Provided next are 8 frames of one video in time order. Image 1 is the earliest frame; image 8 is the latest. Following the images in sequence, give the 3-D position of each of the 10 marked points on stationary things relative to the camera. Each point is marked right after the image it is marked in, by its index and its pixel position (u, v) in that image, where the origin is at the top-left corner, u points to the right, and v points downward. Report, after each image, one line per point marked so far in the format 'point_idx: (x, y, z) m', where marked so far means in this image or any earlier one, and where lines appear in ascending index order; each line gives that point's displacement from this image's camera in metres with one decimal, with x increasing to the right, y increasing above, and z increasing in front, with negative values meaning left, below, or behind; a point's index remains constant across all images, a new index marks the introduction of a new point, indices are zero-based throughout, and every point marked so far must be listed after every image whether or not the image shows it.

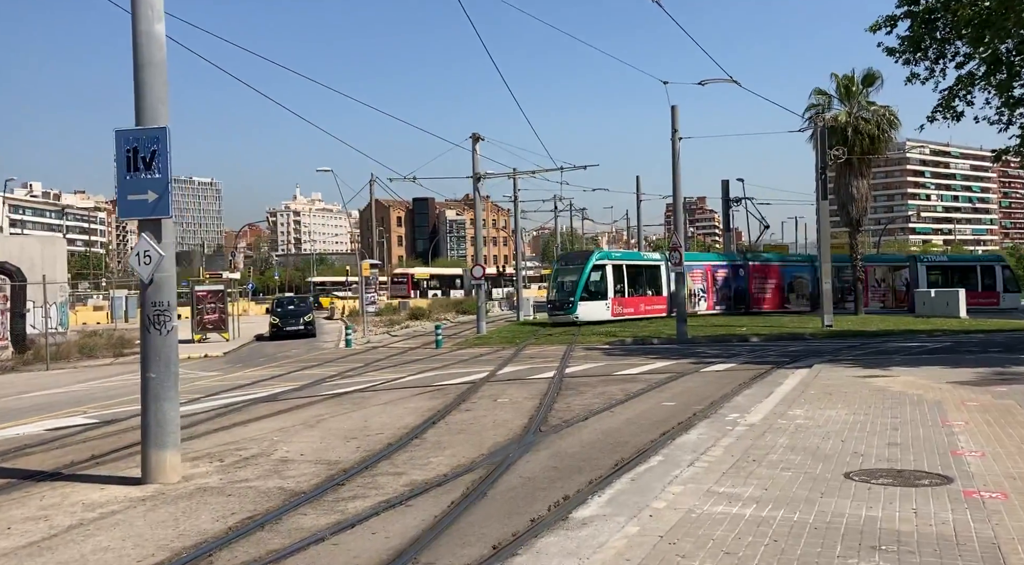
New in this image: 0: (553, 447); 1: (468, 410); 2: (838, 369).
0: (+0.4, -1.8, +11.7) m
1: (-0.7, -1.8, +15.1) m
2: (+5.8, -1.6, +18.6) m
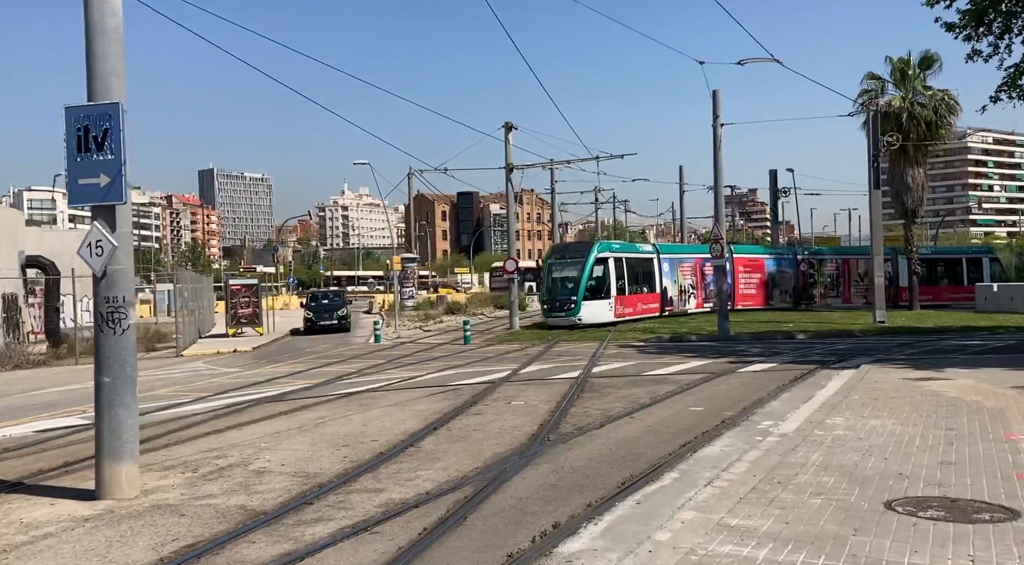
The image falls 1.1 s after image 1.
0: (+0.4, -1.8, +10.4) m
1: (-0.5, -1.7, +13.9) m
2: (+6.2, -1.4, +17.1) m
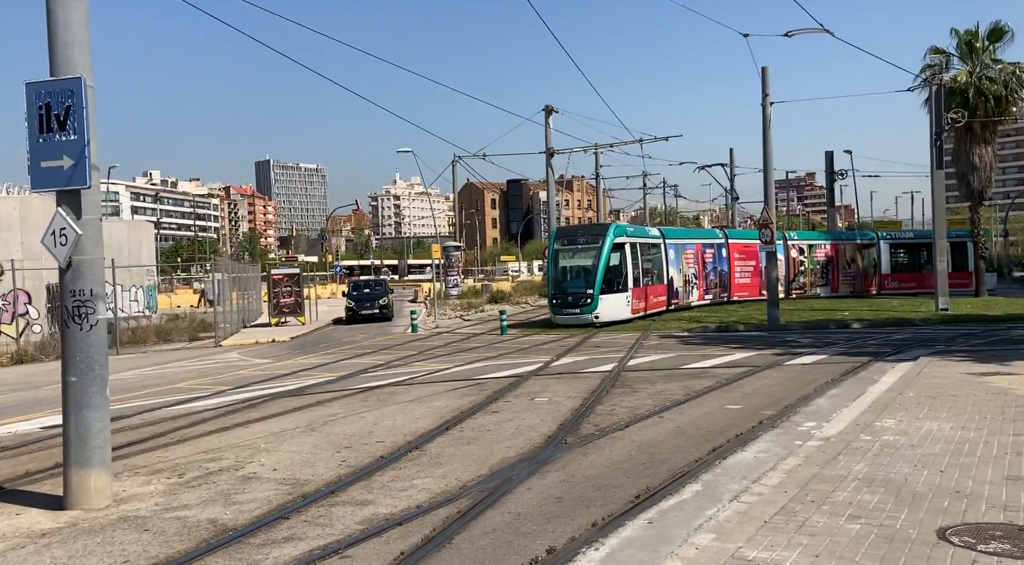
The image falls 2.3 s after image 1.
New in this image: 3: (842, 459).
0: (+0.5, -1.7, +9.4) m
1: (-0.2, -1.5, +12.9) m
2: (+6.6, -1.2, +15.7) m
3: (+2.7, -1.5, +8.7) m
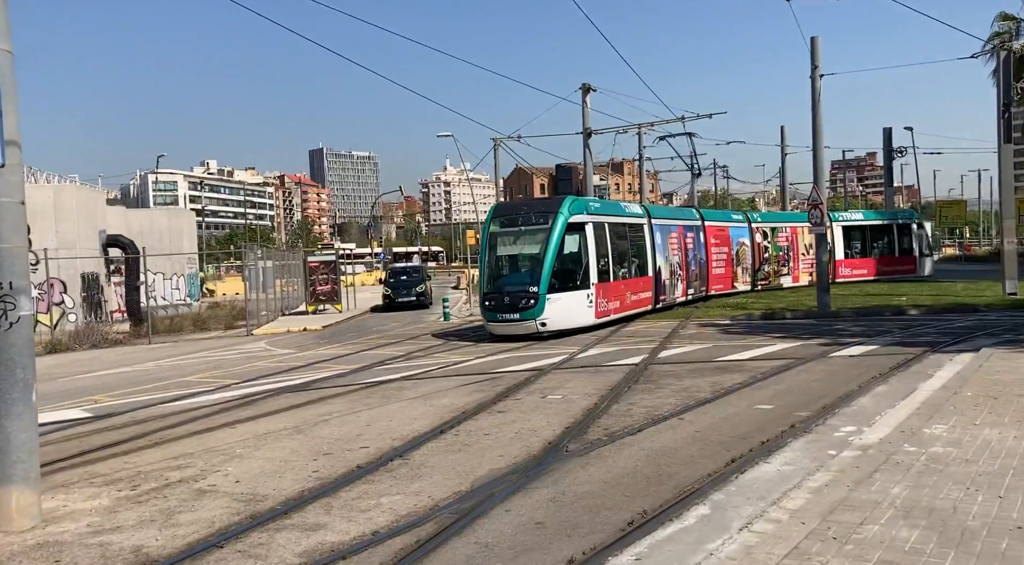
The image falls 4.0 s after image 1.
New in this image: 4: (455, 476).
0: (+0.4, -1.6, +8.1) m
1: (-0.2, -1.4, +11.7) m
2: (+6.8, -1.0, +14.1) m
3: (+2.6, -1.4, +7.3) m
4: (-0.5, -1.6, +8.5) m
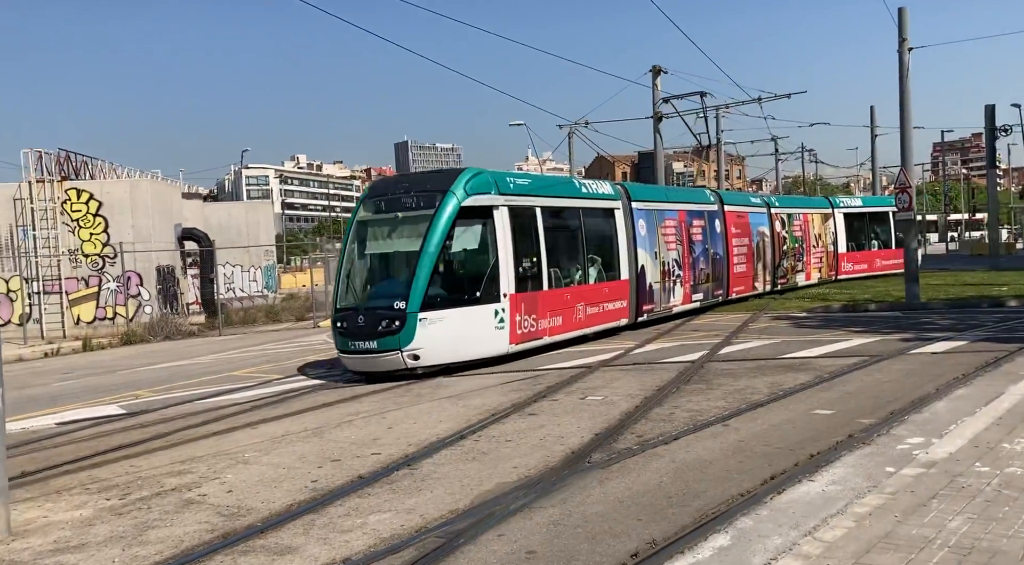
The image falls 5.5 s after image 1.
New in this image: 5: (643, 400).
0: (+0.4, -1.5, +7.2) m
1: (+0.2, -1.3, +10.8) m
2: (+7.3, -0.9, +12.6) m
3: (+2.5, -1.3, +6.2) m
4: (-0.4, -1.5, +7.7) m
5: (+1.4, -1.3, +11.0) m
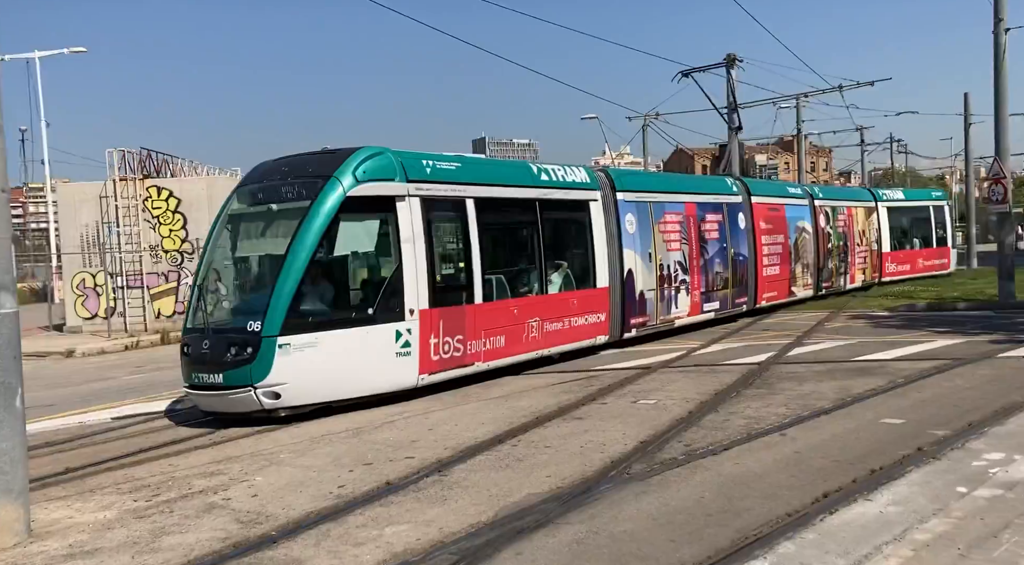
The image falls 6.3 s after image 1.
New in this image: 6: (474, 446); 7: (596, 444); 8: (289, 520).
0: (+0.6, -1.5, +6.7) m
1: (+0.6, -1.3, +10.3) m
2: (+7.9, -0.9, +11.5) m
3: (+2.6, -1.3, +5.5) m
4: (-0.2, -1.5, +7.2) m
5: (+1.9, -1.2, +10.4) m
6: (-0.3, -1.4, +8.8) m
7: (+0.7, -1.4, +8.7) m
8: (-1.5, -1.6, +7.1) m
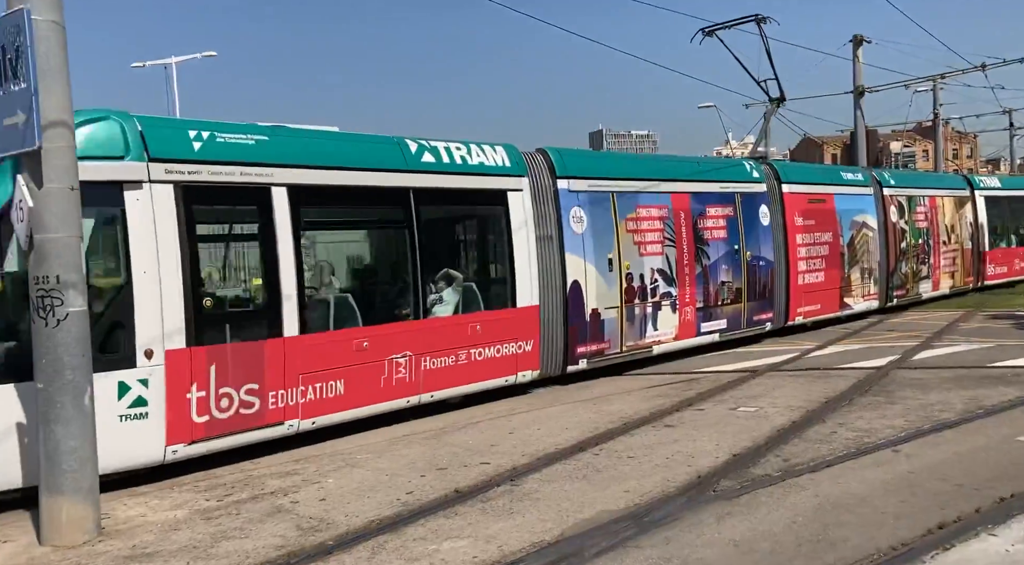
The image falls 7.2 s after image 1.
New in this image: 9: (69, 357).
0: (+1.0, -1.5, +6.1) m
1: (+1.5, -1.3, +9.7) m
2: (+8.9, -0.9, +10.0) m
3: (+2.8, -1.4, +4.7) m
4: (+0.3, -1.5, +6.8) m
5: (+2.7, -1.2, +9.7) m
6: (+0.4, -1.4, +8.4) m
7: (+1.4, -1.4, +8.1) m
8: (-1.1, -1.6, +6.8) m
9: (-3.0, -0.5, +7.0) m
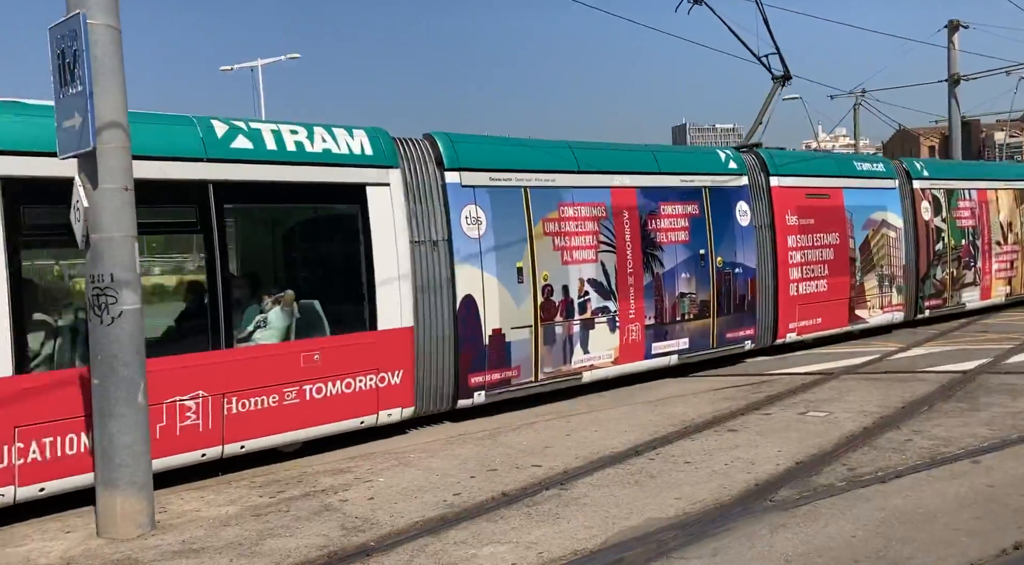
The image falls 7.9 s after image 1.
0: (+1.2, -1.5, +5.9) m
1: (+2.0, -1.3, +9.4) m
2: (+9.4, -0.9, +9.0) m
3: (+2.9, -1.4, +4.3) m
4: (+0.6, -1.5, +6.6) m
5: (+3.2, -1.2, +9.2) m
6: (+0.8, -1.4, +8.1) m
7: (+1.8, -1.4, +7.8) m
8: (-0.8, -1.6, +6.8) m
9: (-2.7, -0.4, +7.1) m
